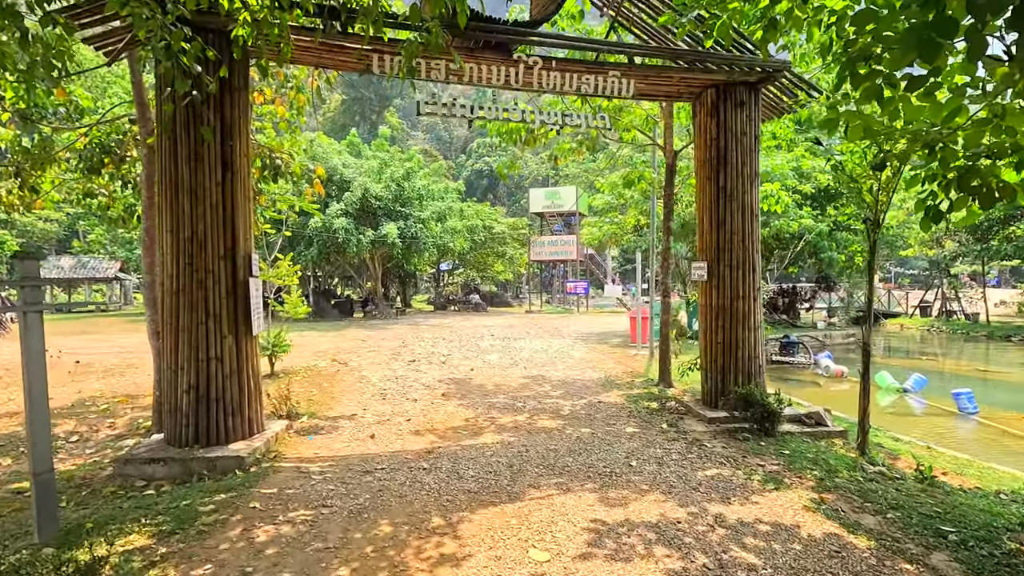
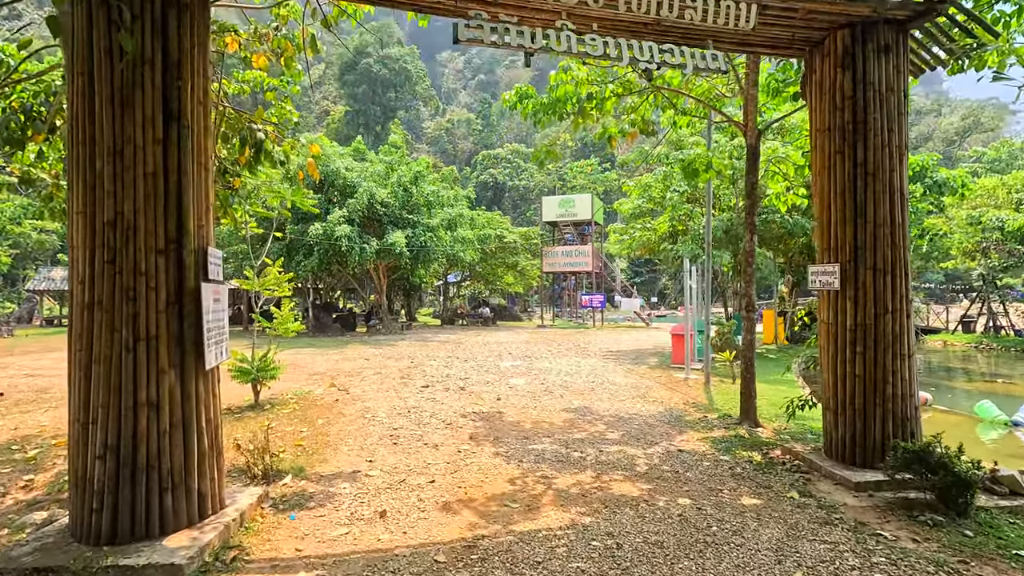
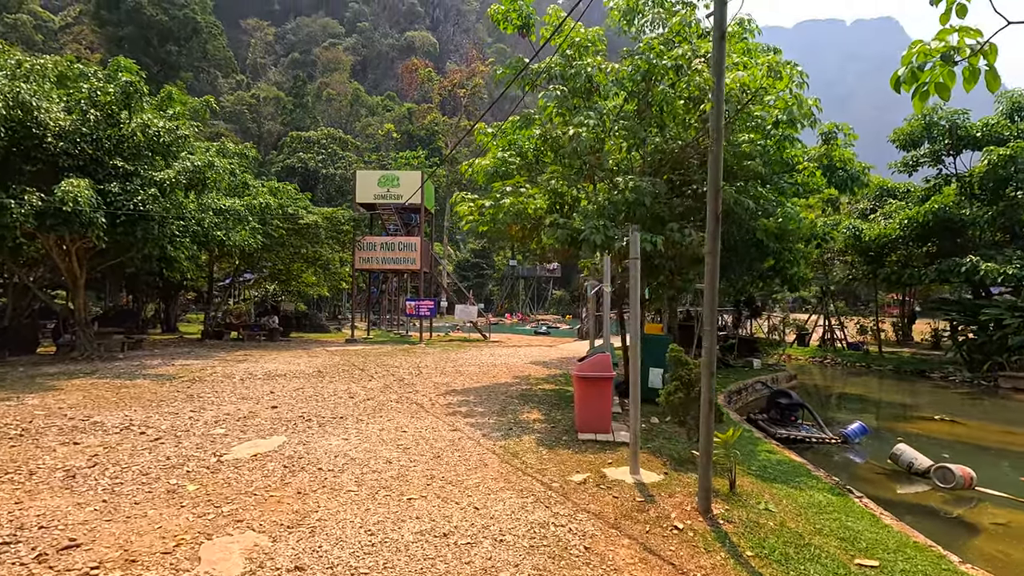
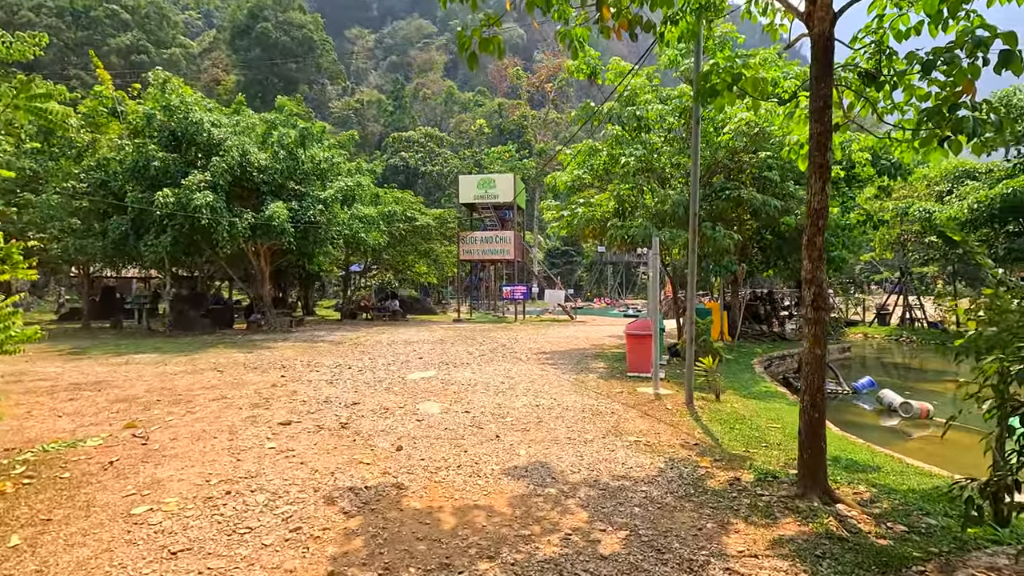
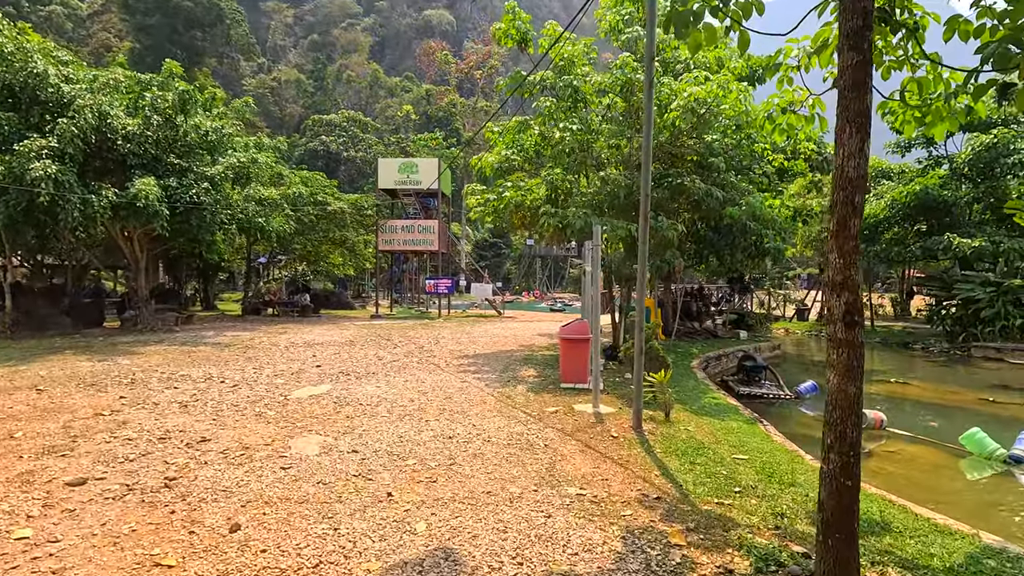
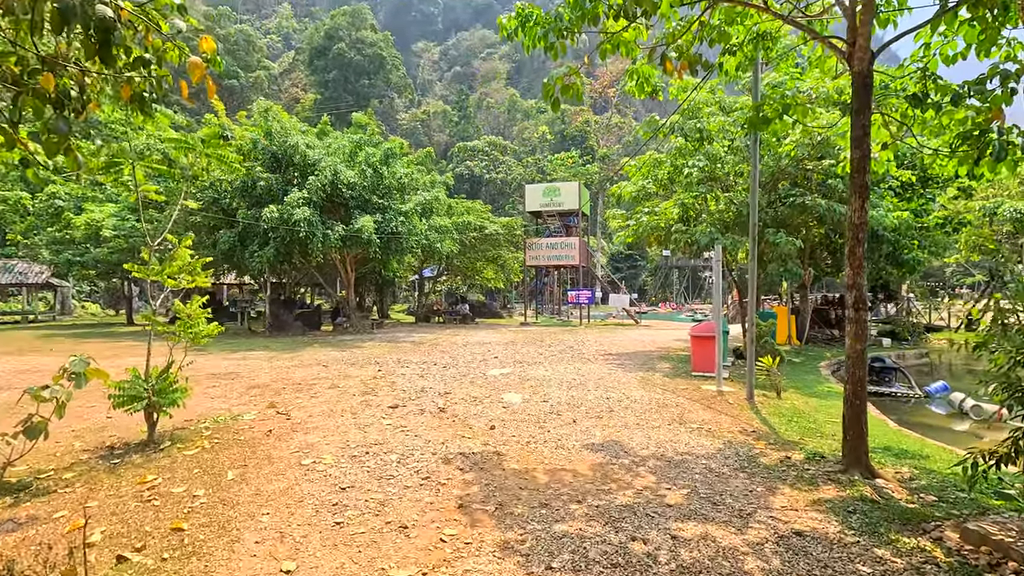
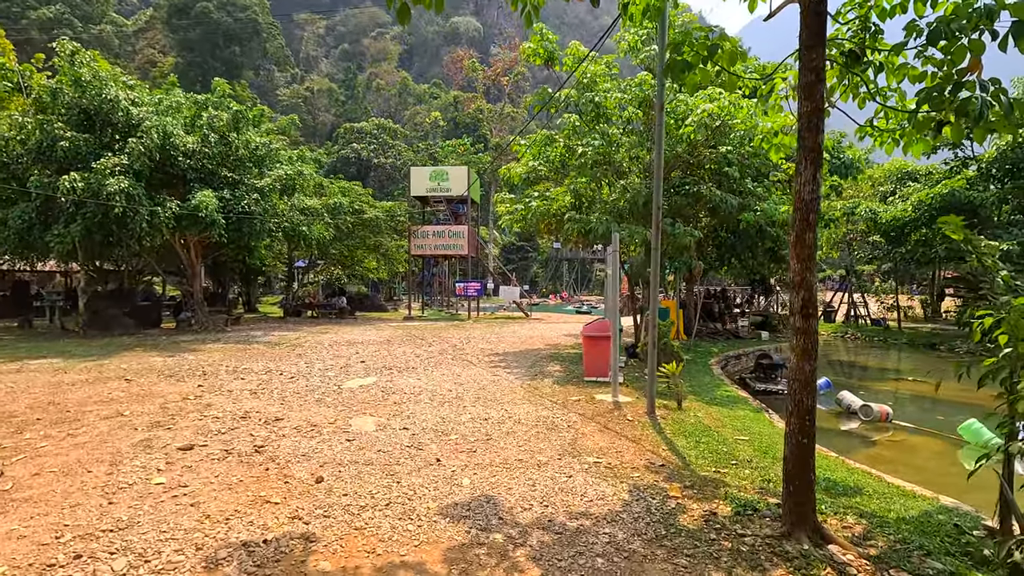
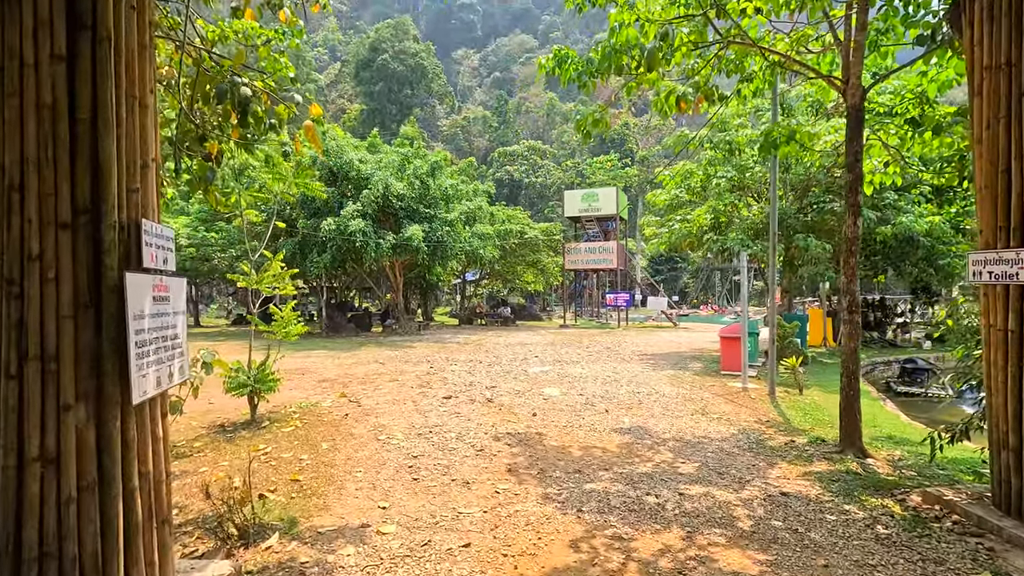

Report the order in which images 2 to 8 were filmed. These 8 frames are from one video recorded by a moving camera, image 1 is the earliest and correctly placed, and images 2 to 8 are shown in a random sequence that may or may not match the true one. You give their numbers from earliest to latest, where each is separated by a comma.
2, 8, 6, 4, 7, 5, 3
